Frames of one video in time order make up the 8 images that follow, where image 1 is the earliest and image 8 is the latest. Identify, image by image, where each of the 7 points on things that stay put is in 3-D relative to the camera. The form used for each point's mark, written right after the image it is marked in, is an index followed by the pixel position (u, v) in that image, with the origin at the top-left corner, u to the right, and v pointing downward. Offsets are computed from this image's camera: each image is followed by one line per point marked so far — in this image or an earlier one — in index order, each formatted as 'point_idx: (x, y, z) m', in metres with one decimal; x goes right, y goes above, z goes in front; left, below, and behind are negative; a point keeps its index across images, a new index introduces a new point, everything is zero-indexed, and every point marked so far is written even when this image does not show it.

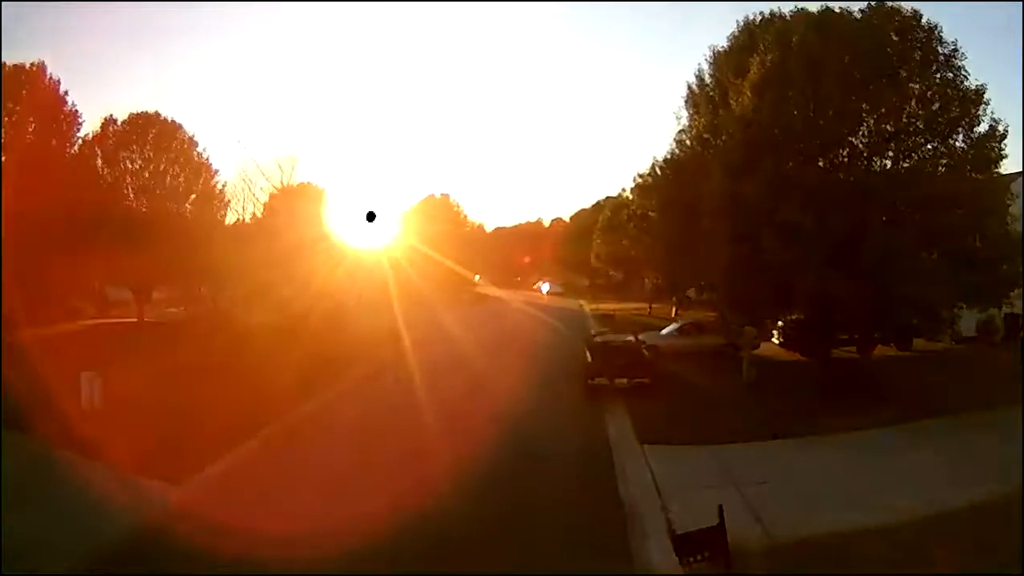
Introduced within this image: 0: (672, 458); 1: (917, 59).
0: (+2.2, -2.5, +13.9) m
1: (+6.7, +3.6, +16.9) m
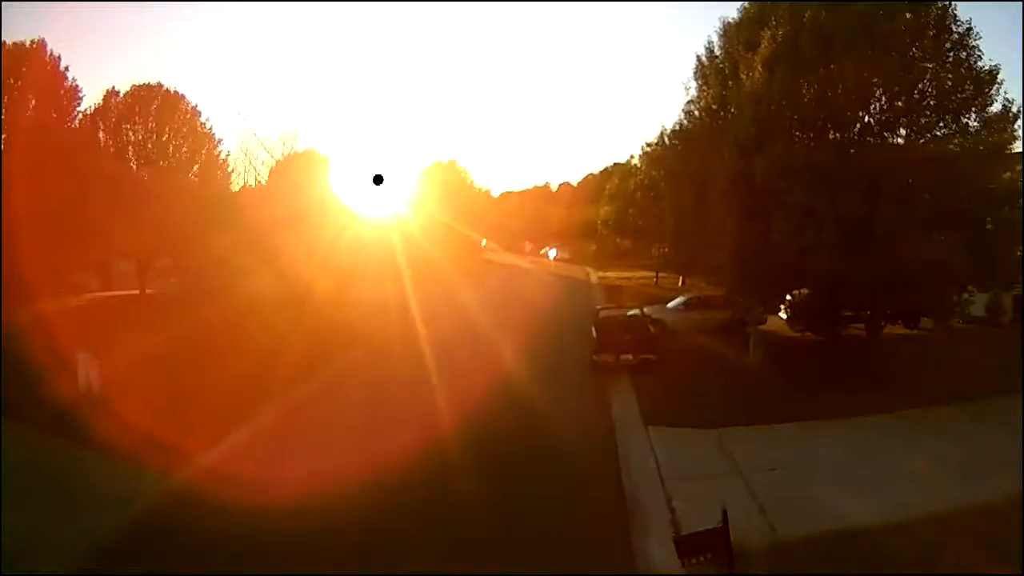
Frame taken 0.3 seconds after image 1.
0: (+2.2, -2.1, +13.8) m
1: (+6.8, +4.0, +16.6) m
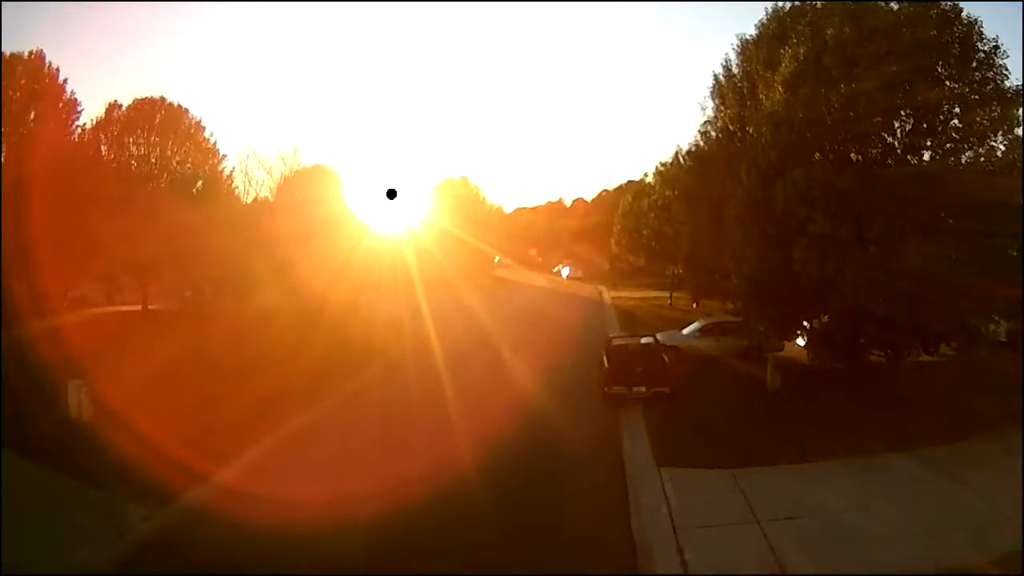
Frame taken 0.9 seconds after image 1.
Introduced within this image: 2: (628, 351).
0: (+2.3, -2.5, +13.3) m
1: (+7.0, +3.6, +16.0) m
2: (+2.2, -1.3, +19.0) m
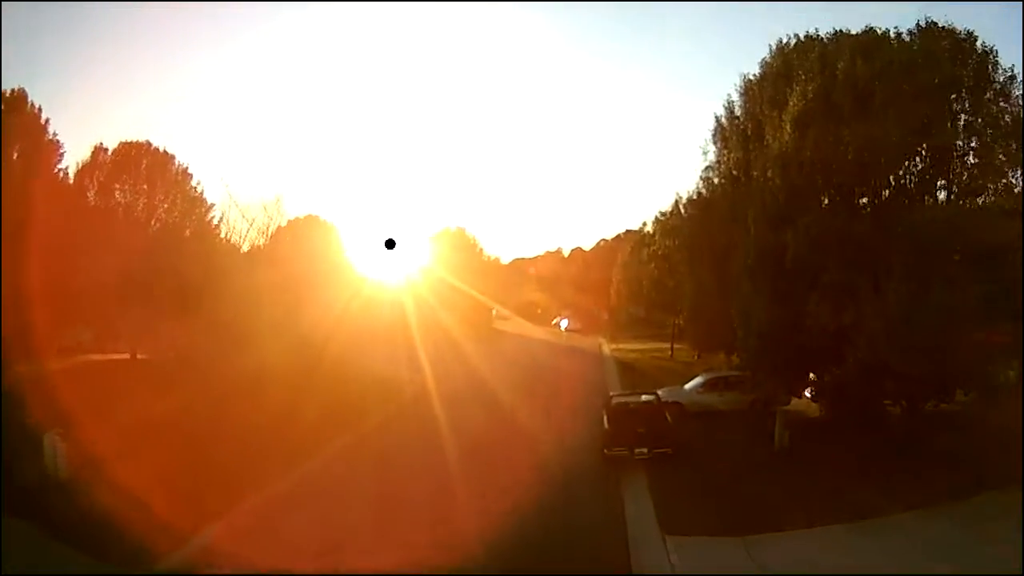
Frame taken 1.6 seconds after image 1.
0: (+2.3, -3.1, +12.5) m
1: (+6.9, +2.8, +15.5) m
2: (+2.1, -2.2, +18.3) m
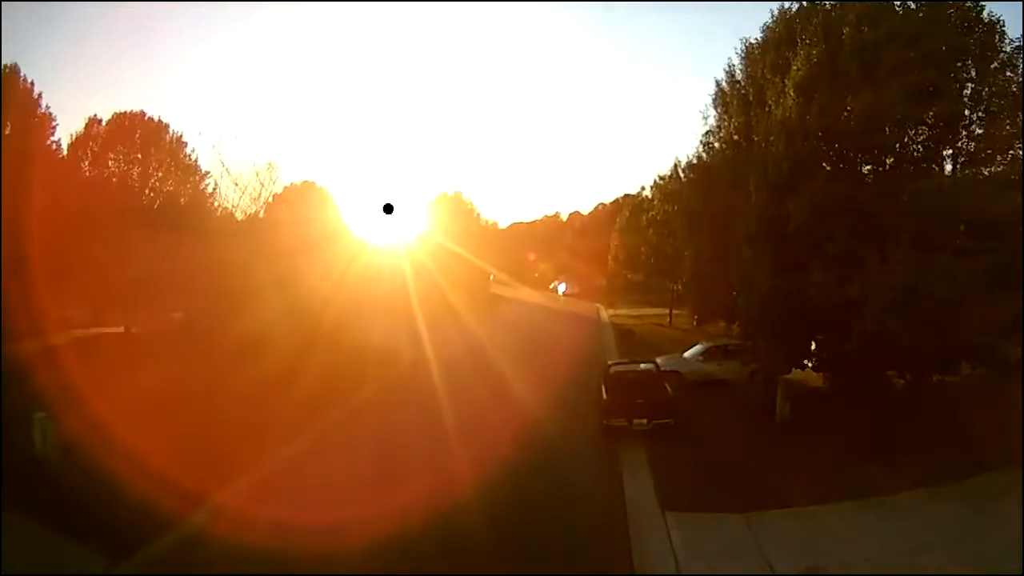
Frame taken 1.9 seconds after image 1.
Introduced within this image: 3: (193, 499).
0: (+2.2, -2.7, +12.5) m
1: (+6.8, +3.4, +15.3) m
2: (+2.1, -1.6, +18.2) m
3: (-4.7, -3.1, +15.1) m
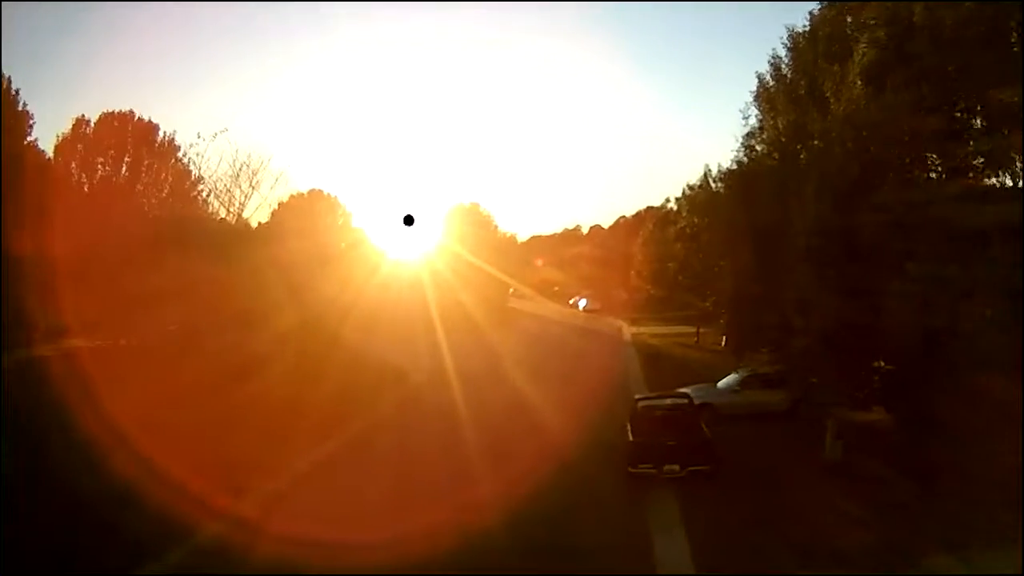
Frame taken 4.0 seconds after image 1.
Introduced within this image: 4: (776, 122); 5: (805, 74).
0: (+2.4, -3.0, +11.0) m
1: (+7.1, +3.1, +13.8) m
2: (+2.3, -1.9, +16.7) m
3: (-4.5, -3.3, +13.7) m
4: (+4.5, +2.9, +18.4) m
5: (+4.9, +3.6, +18.1) m
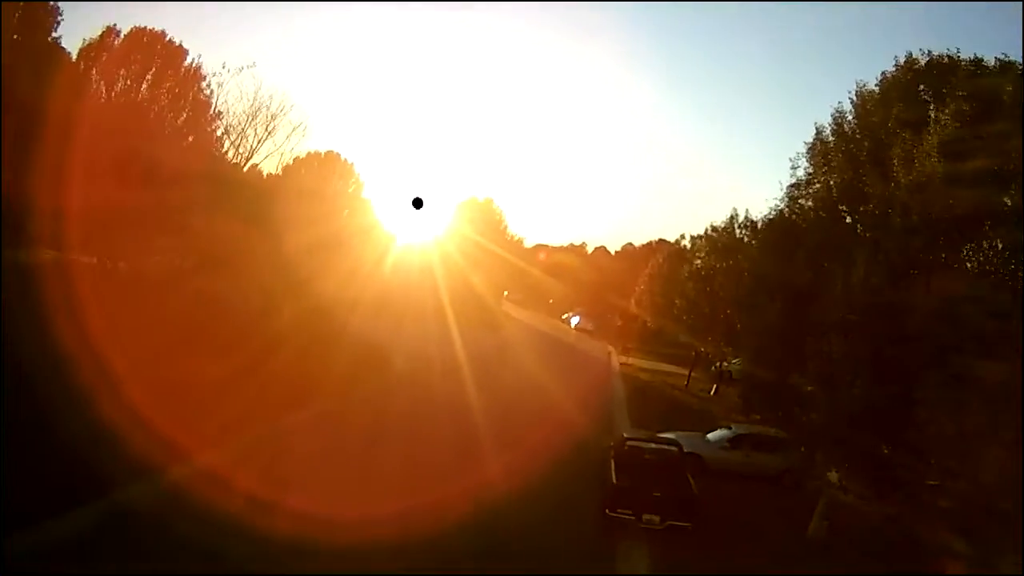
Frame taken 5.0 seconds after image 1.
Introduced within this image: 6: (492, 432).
0: (+1.7, -3.4, +10.4) m
1: (+7.6, +1.5, +13.2) m
2: (+1.9, -2.4, +16.1) m
3: (-5.1, -2.4, +13.1) m
4: (+5.0, +1.8, +17.8) m
5: (+5.6, +2.5, +17.6) m
6: (-0.8, -3.2, +19.8) m
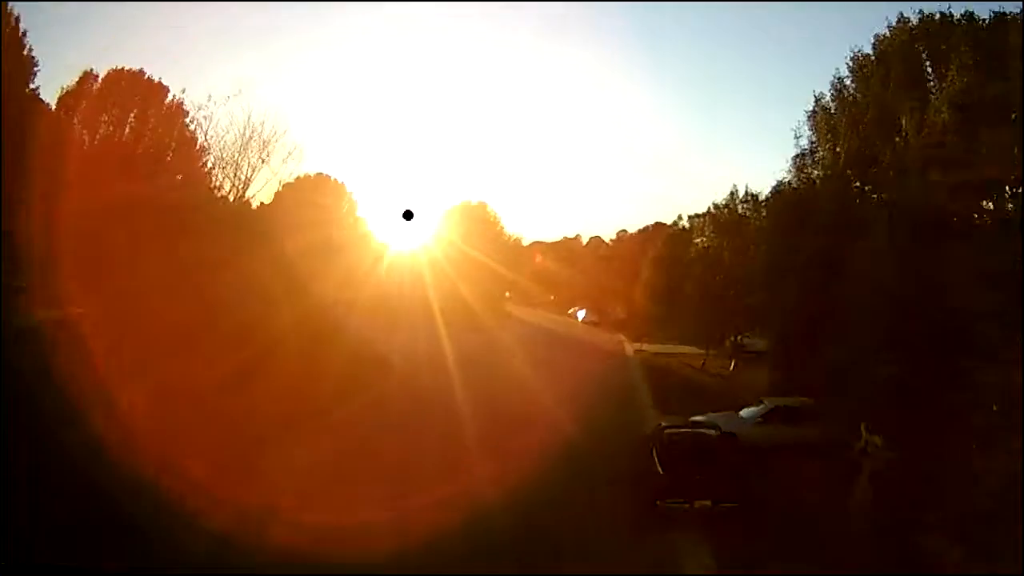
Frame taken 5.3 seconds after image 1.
0: (+2.3, -3.2, +10.2) m
1: (+7.5, +2.3, +13.1) m
2: (+2.3, -2.2, +15.9) m
3: (-4.6, -2.9, +12.9) m
4: (+4.9, +2.4, +17.7) m
5: (+5.4, +3.1, +17.4) m
6: (-0.3, -3.3, +19.6) m
